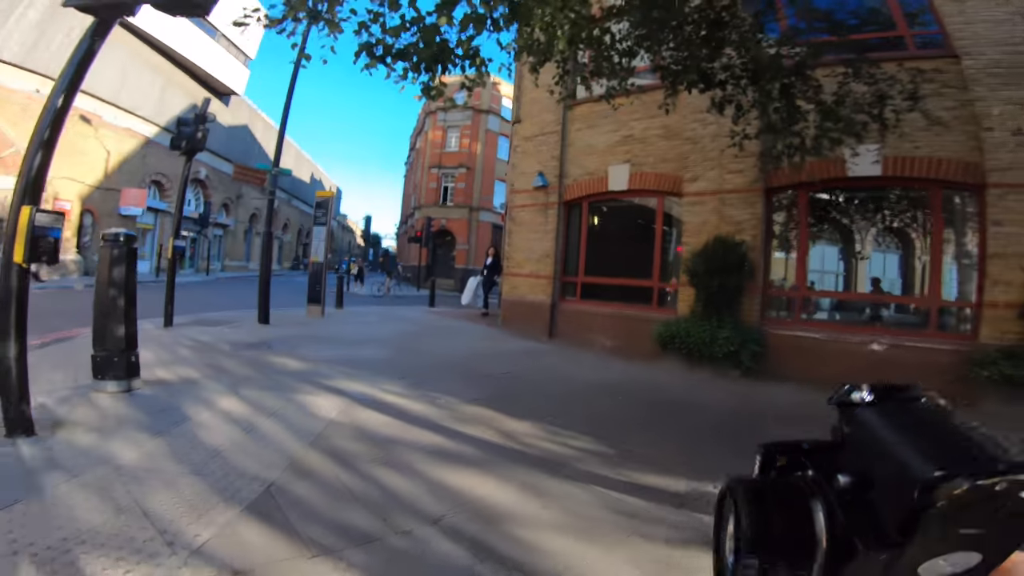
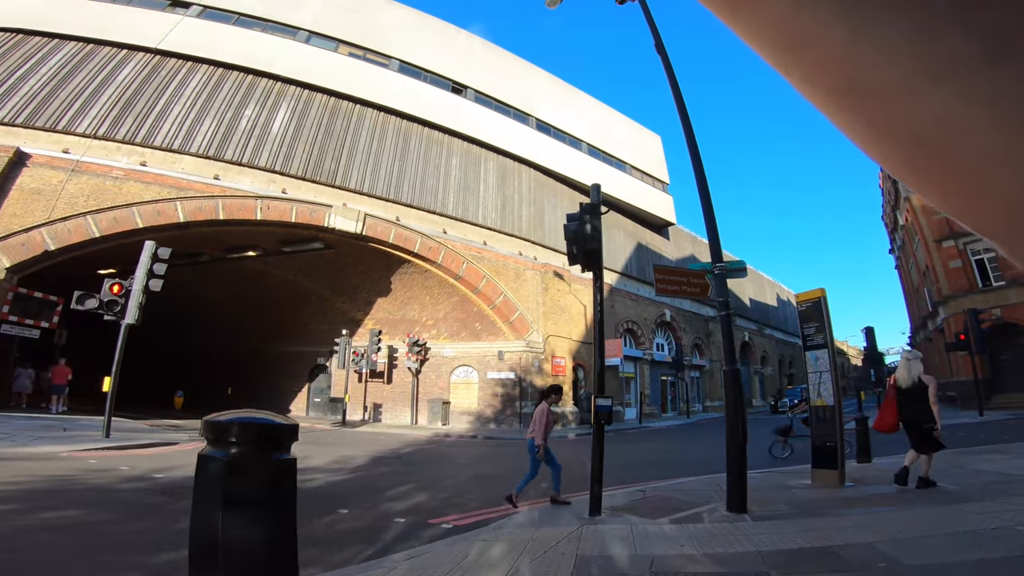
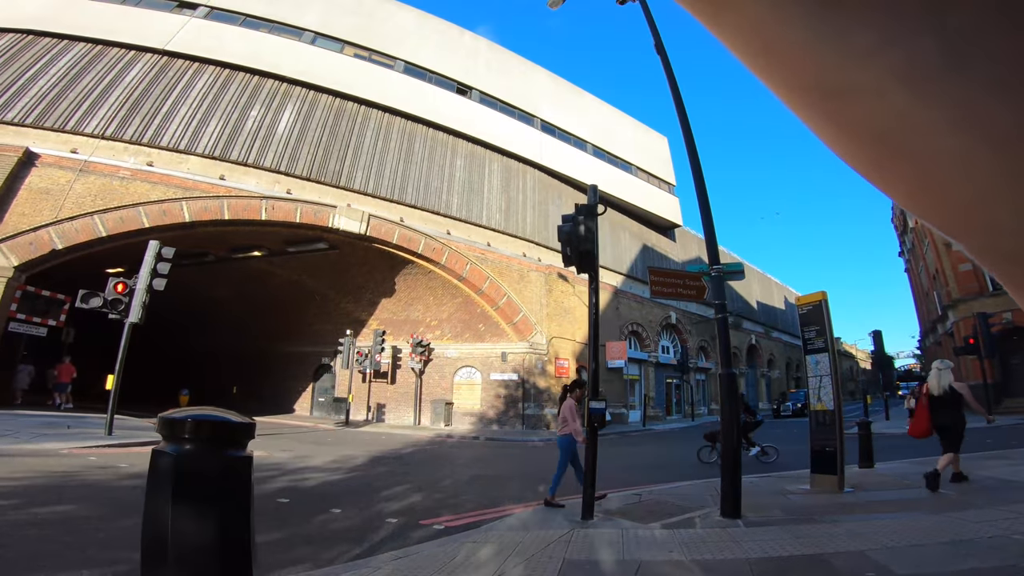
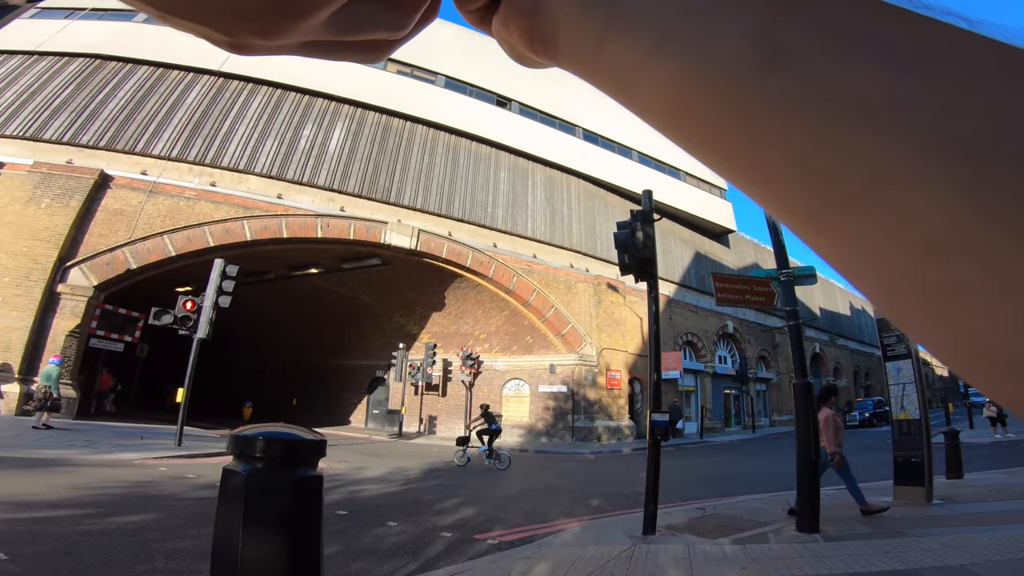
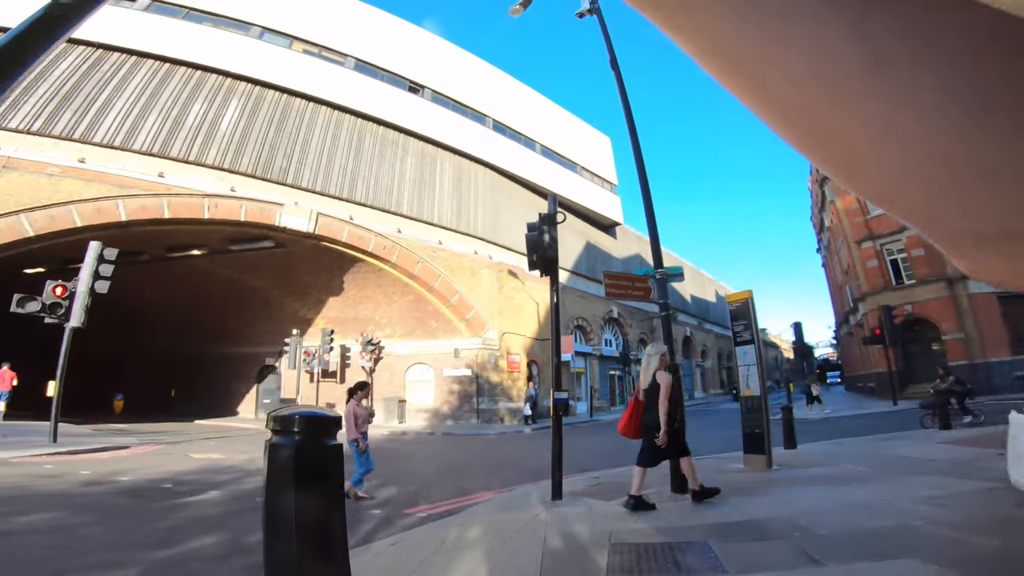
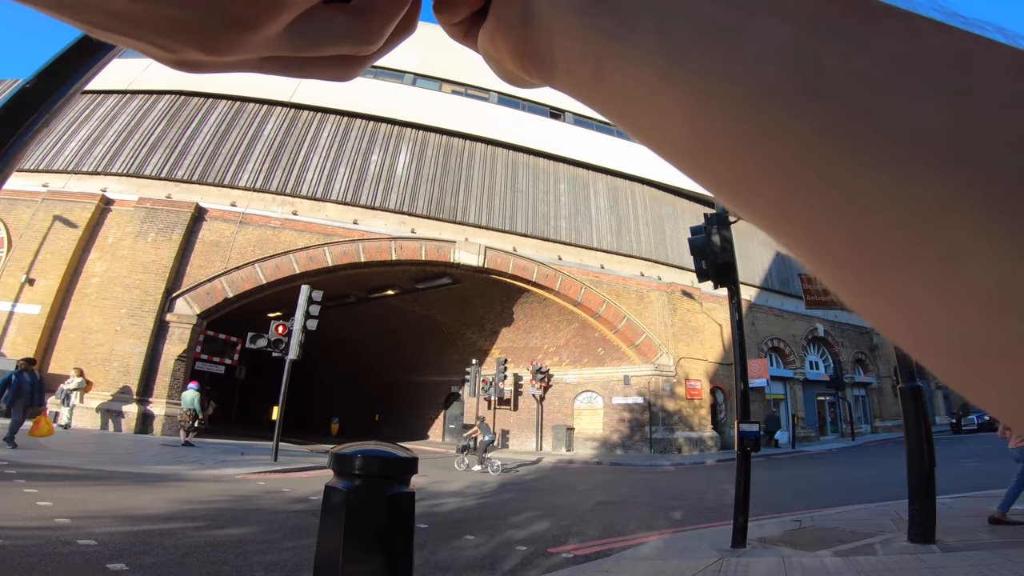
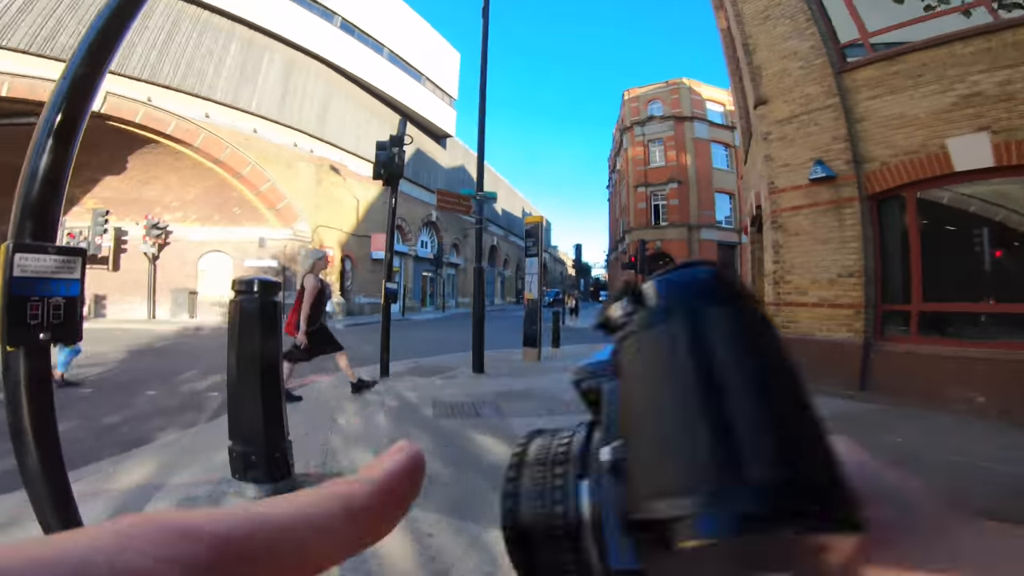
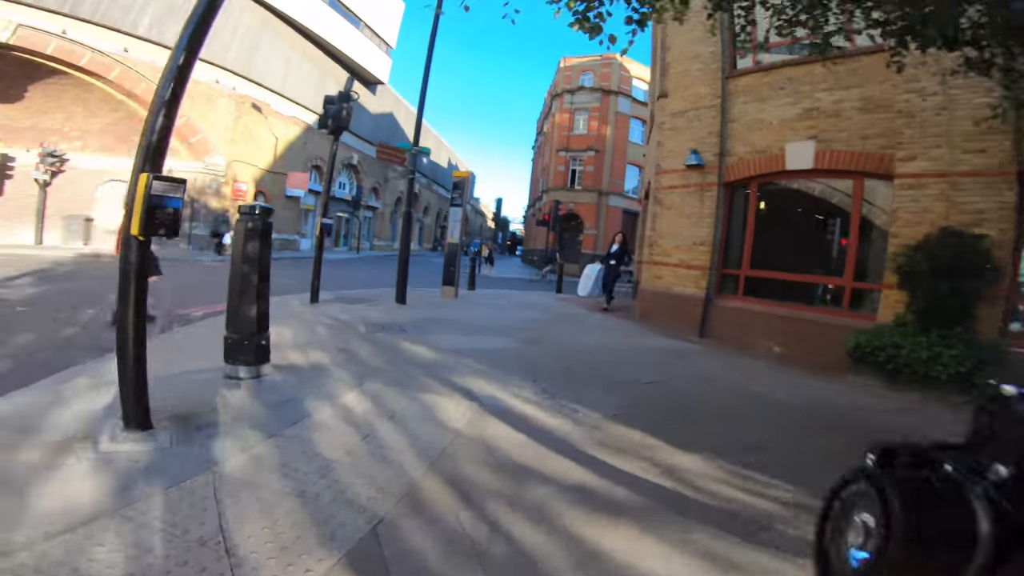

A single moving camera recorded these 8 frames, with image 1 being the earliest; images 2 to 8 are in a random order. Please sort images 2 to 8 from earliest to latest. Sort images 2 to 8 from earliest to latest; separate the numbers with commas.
8, 7, 5, 2, 3, 4, 6
